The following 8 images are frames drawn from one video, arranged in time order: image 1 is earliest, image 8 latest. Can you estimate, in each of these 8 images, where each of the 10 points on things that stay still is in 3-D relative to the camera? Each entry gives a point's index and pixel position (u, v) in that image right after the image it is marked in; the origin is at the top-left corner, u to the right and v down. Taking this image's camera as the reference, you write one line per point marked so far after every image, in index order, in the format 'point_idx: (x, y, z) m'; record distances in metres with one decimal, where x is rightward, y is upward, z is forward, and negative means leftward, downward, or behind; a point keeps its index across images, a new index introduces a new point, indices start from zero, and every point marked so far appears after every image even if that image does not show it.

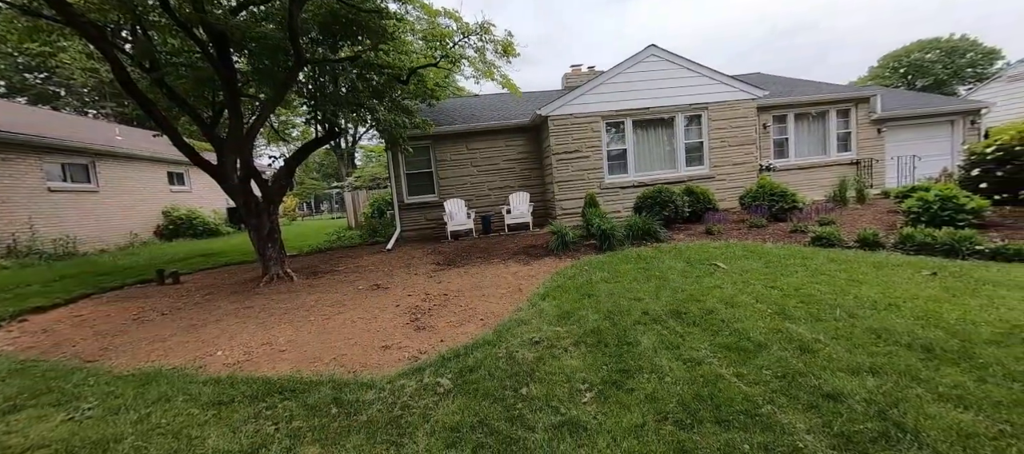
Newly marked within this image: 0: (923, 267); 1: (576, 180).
0: (+4.2, -0.4, +3.7) m
1: (+1.6, +1.2, +8.9) m
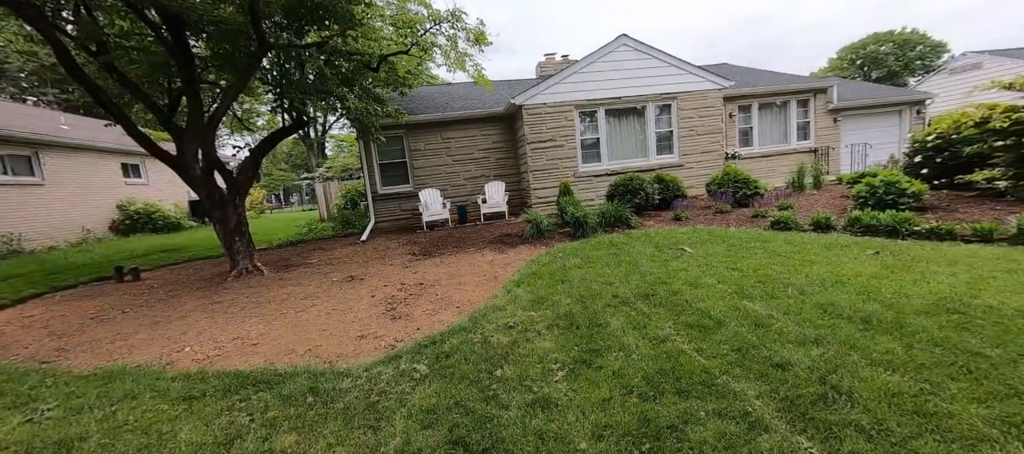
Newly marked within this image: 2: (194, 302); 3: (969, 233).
0: (+3.9, -0.2, +4.0) m
1: (+1.0, +1.4, +9.0) m
2: (-4.3, -1.0, +4.9) m
3: (+5.0, -0.1, +4.0) m
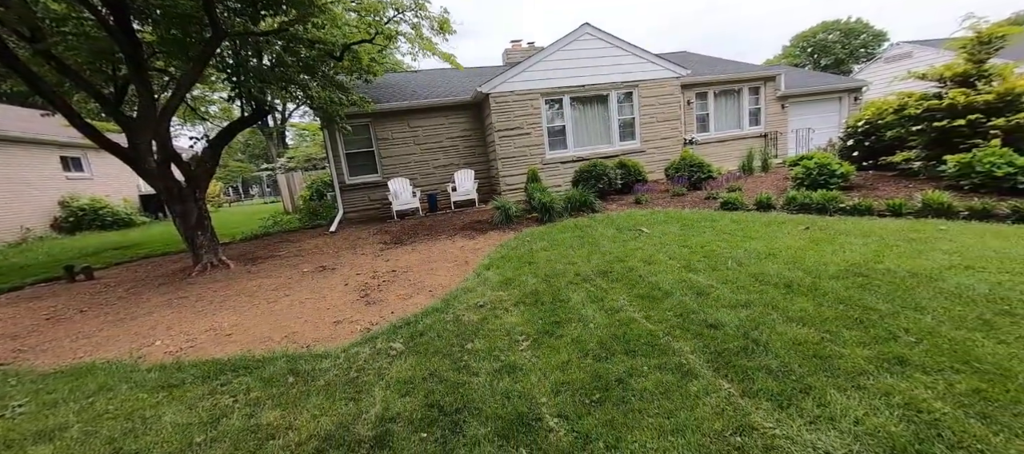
0: (+3.6, 0.0, +4.5) m
1: (+0.2, +1.8, +9.1) m
2: (-4.7, -0.9, +4.8) m
3: (+4.6, +0.2, +4.5) m
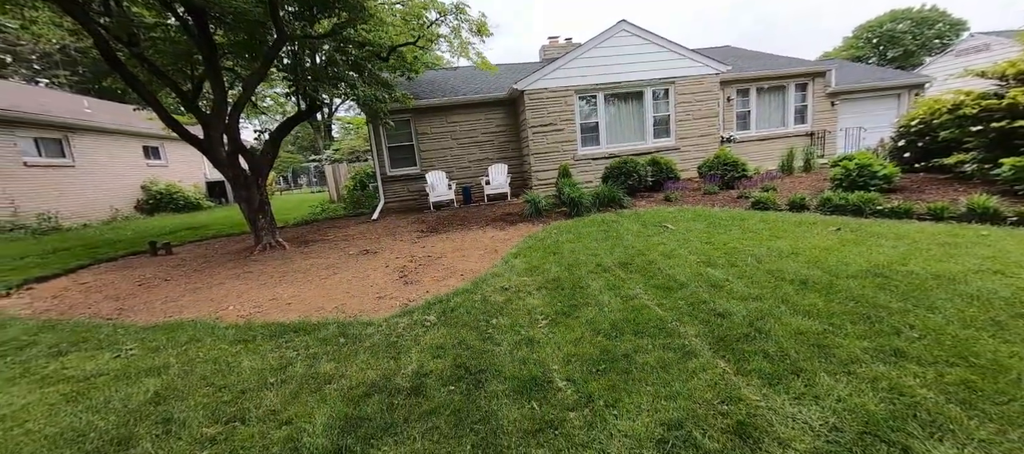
0: (+3.9, 0.0, +4.4) m
1: (+1.0, +1.9, +9.4) m
2: (-4.3, -0.7, +5.4) m
3: (+5.0, +0.2, +4.4) m
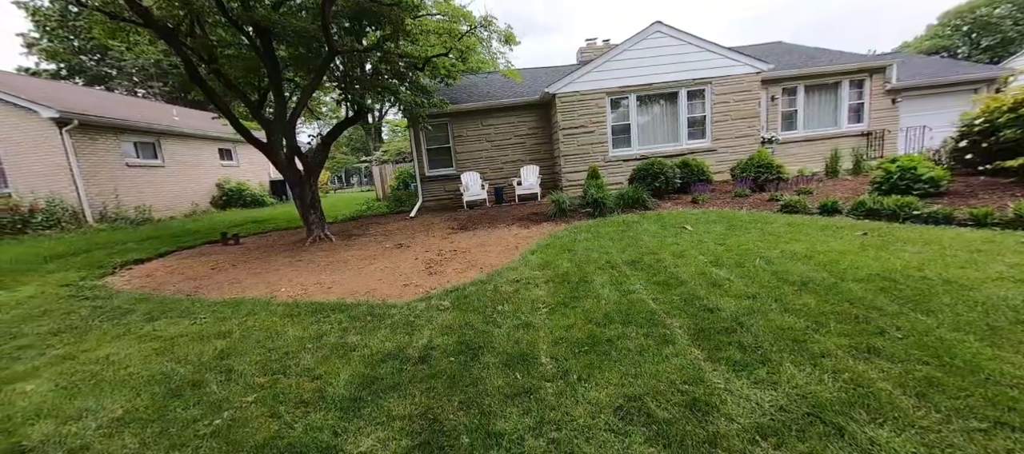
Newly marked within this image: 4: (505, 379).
0: (+4.1, 0.0, +4.3) m
1: (+1.8, +1.9, +9.5) m
2: (-4.0, -0.6, +6.2) m
3: (+5.1, +0.1, +4.1) m
4: (0.0, -0.9, +2.2) m
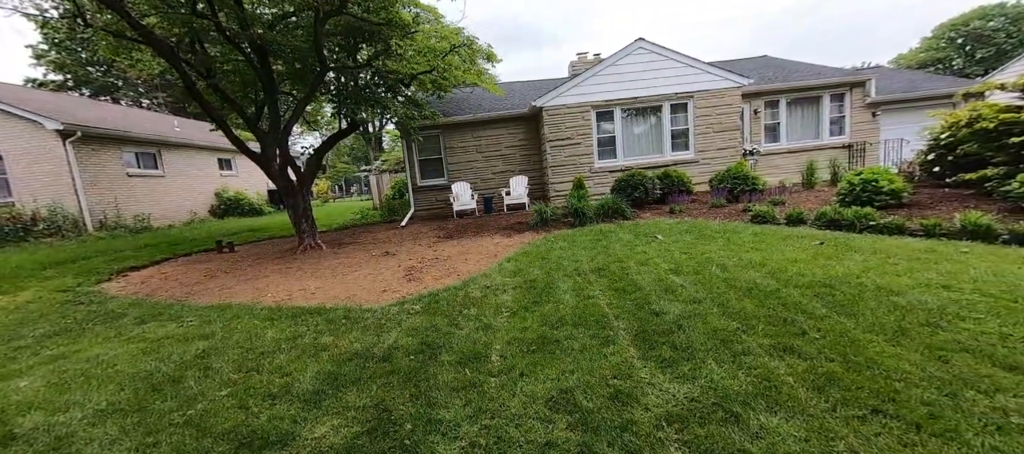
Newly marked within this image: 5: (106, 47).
0: (+3.8, -0.1, +4.5) m
1: (+1.5, +1.7, +9.8) m
2: (-4.3, -0.7, +6.4) m
3: (+4.8, 0.0, +4.3) m
4: (-0.4, -1.0, +2.4) m
5: (-8.1, +3.6, +7.2) m
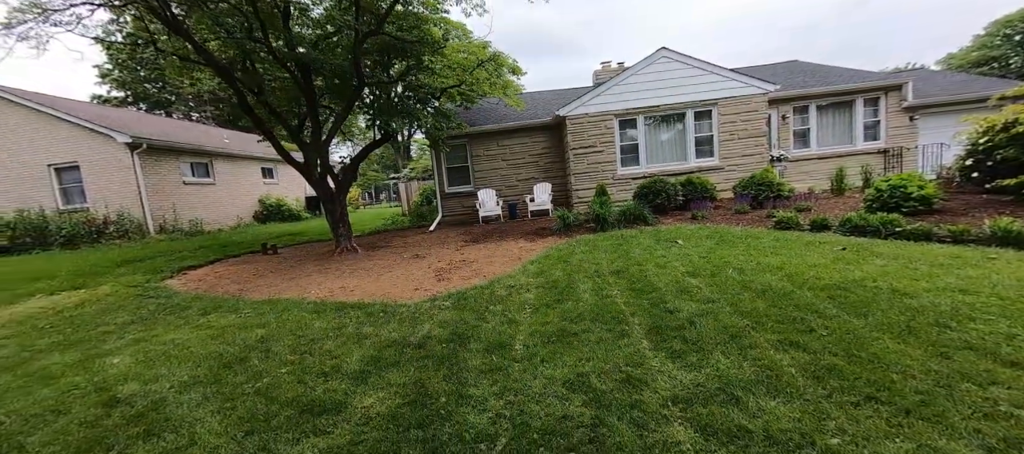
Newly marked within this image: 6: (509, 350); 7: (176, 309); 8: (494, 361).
0: (+4.1, -0.2, +4.5) m
1: (+2.2, +1.5, +9.9) m
2: (-3.8, -0.8, +6.9) m
3: (+5.1, -0.1, +4.3) m
4: (-0.2, -1.0, +2.6) m
5: (-7.6, +3.5, +8.1) m
6: (0.0, -0.9, +2.7) m
7: (-4.6, -1.1, +5.0) m
8: (-0.1, -1.0, +2.6) m
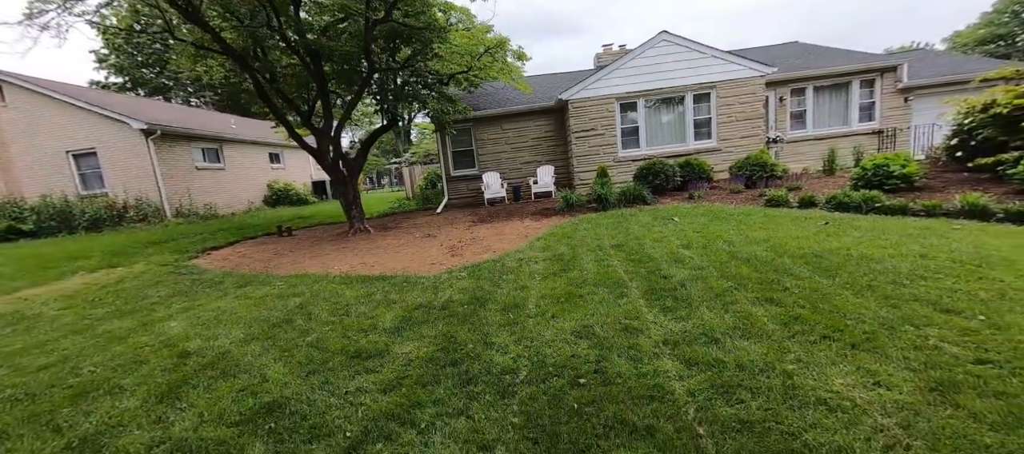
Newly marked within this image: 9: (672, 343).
0: (+4.2, +0.1, +4.9) m
1: (+2.3, +2.1, +10.2) m
2: (-3.7, -0.4, +7.4) m
3: (+5.2, +0.2, +4.6) m
4: (-0.1, -0.8, +3.1) m
5: (-7.5, +3.9, +8.3) m
6: (+0.1, -0.7, +3.2) m
7: (-4.5, -0.8, +5.4) m
8: (0.0, -0.8, +3.0) m
9: (+1.1, -0.8, +2.4) m
